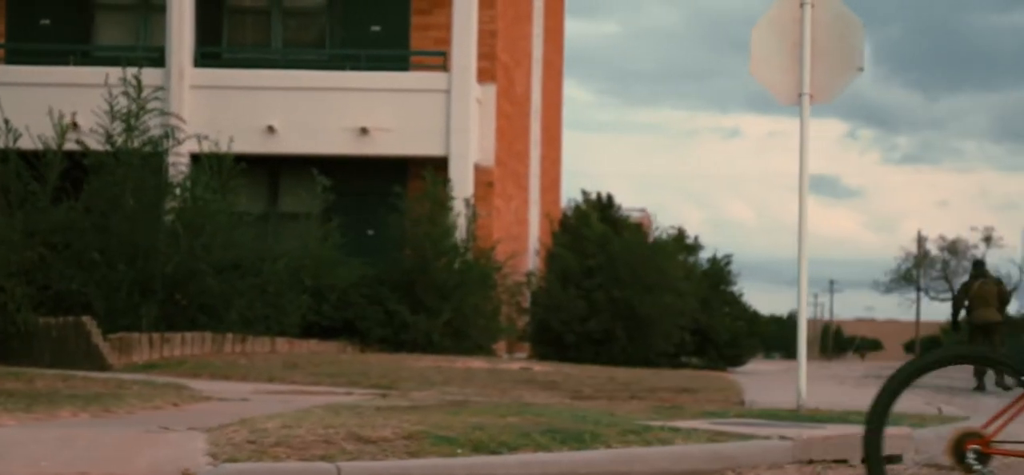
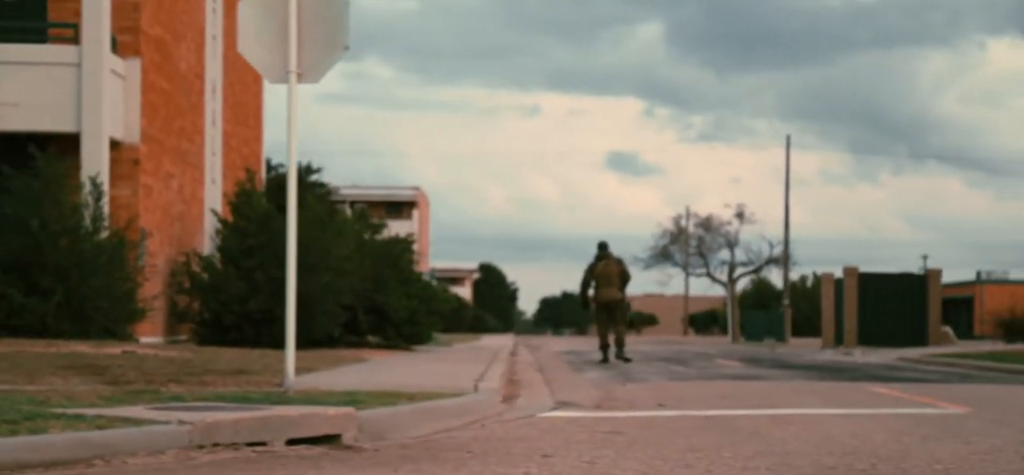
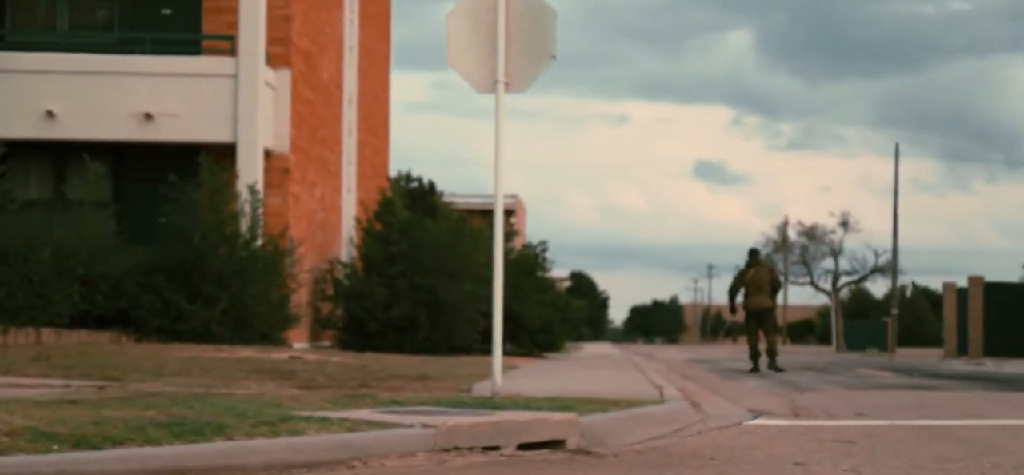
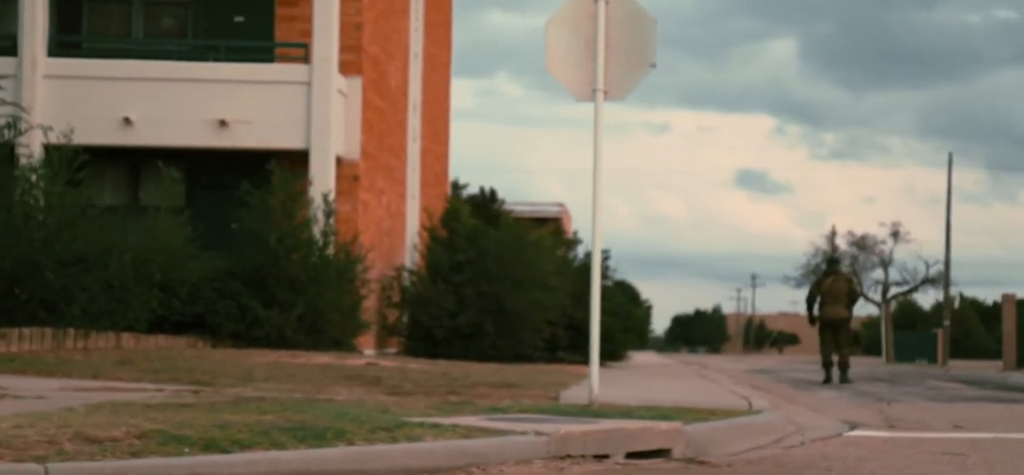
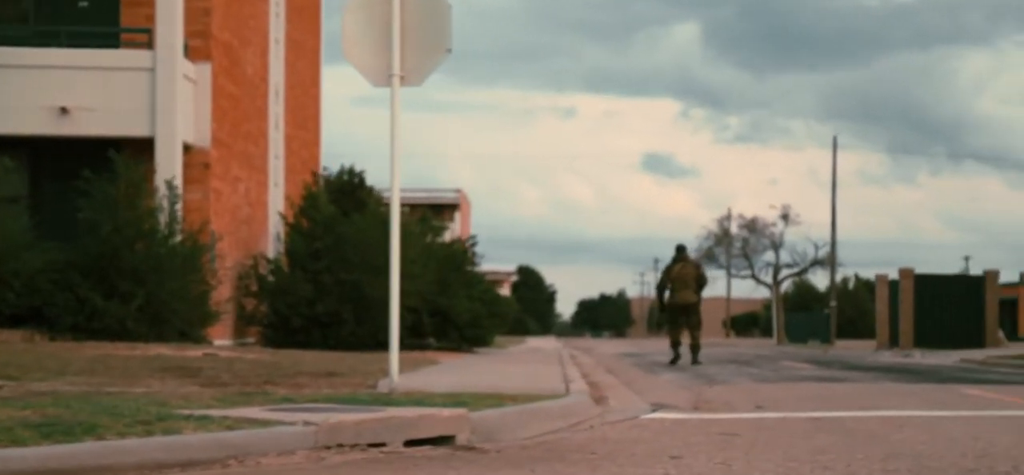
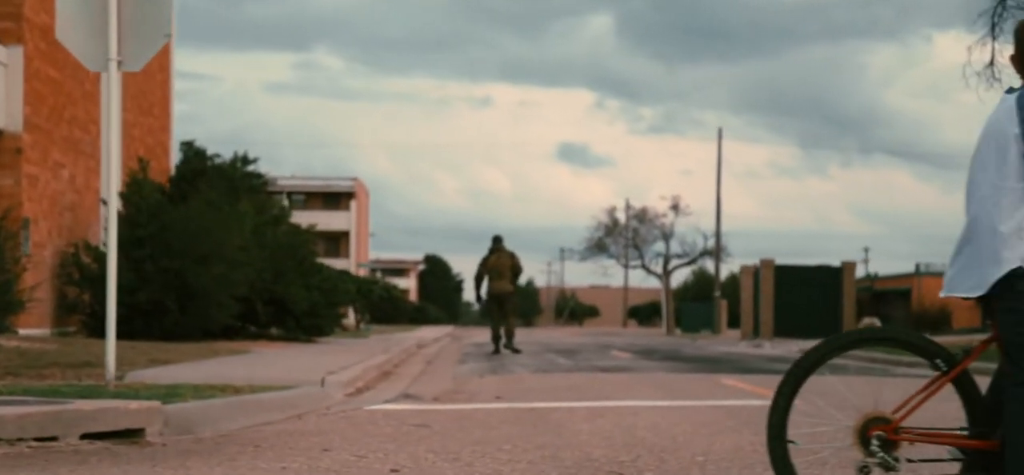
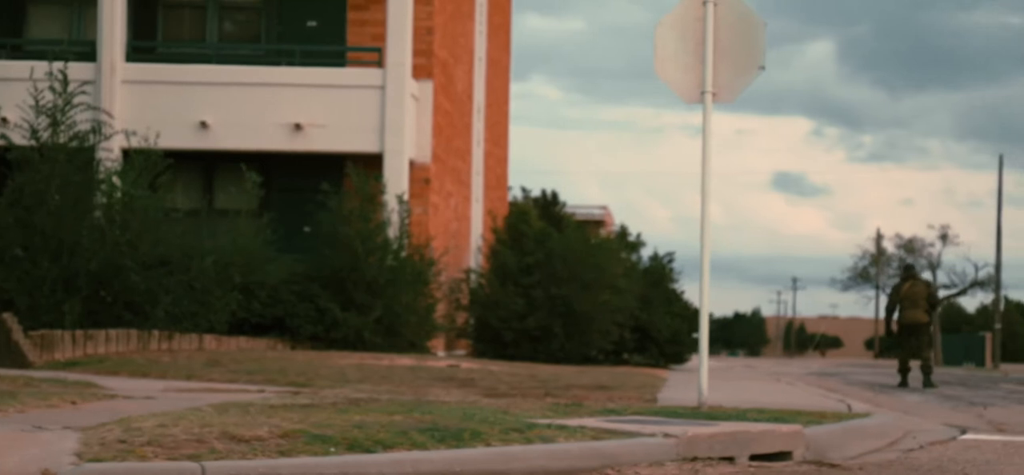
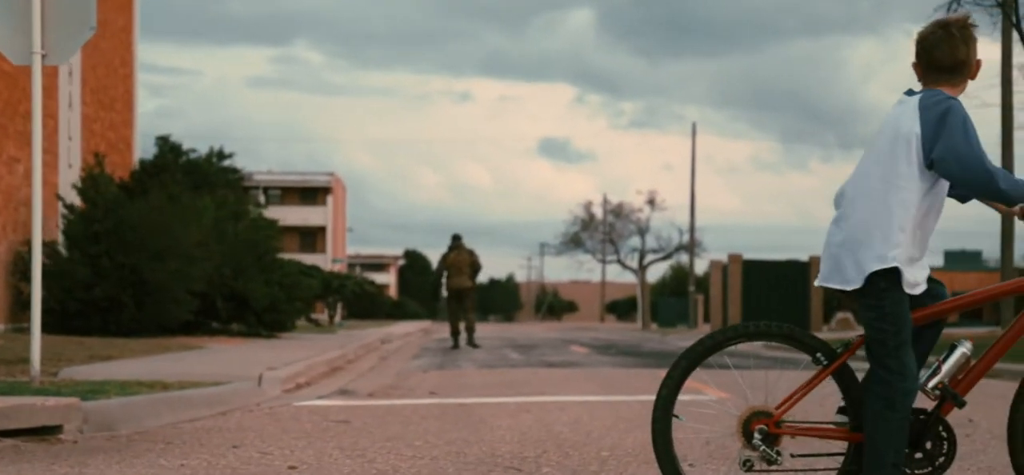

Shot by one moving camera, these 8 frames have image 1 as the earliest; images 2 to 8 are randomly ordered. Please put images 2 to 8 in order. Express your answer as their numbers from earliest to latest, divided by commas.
7, 4, 3, 5, 2, 6, 8
